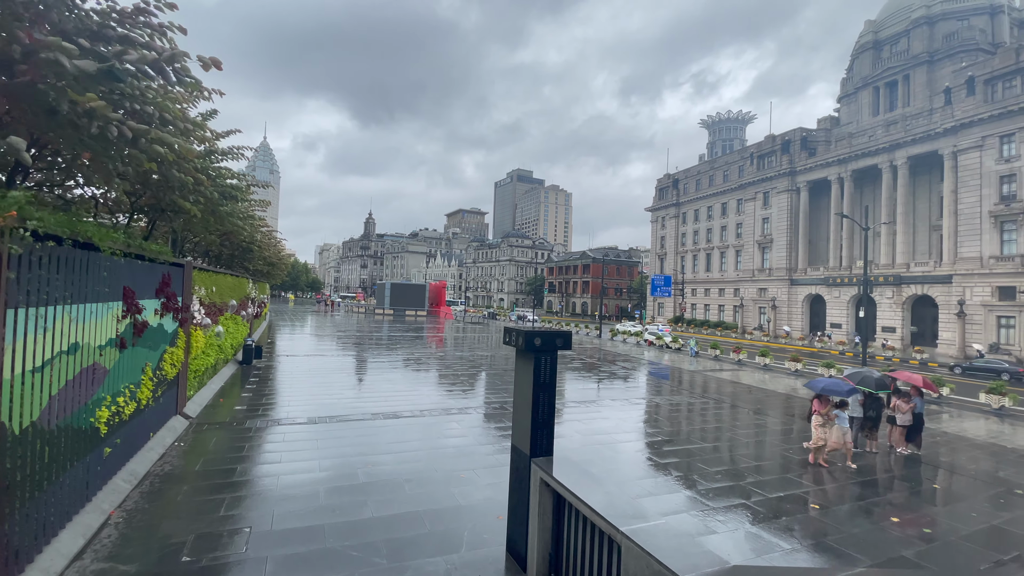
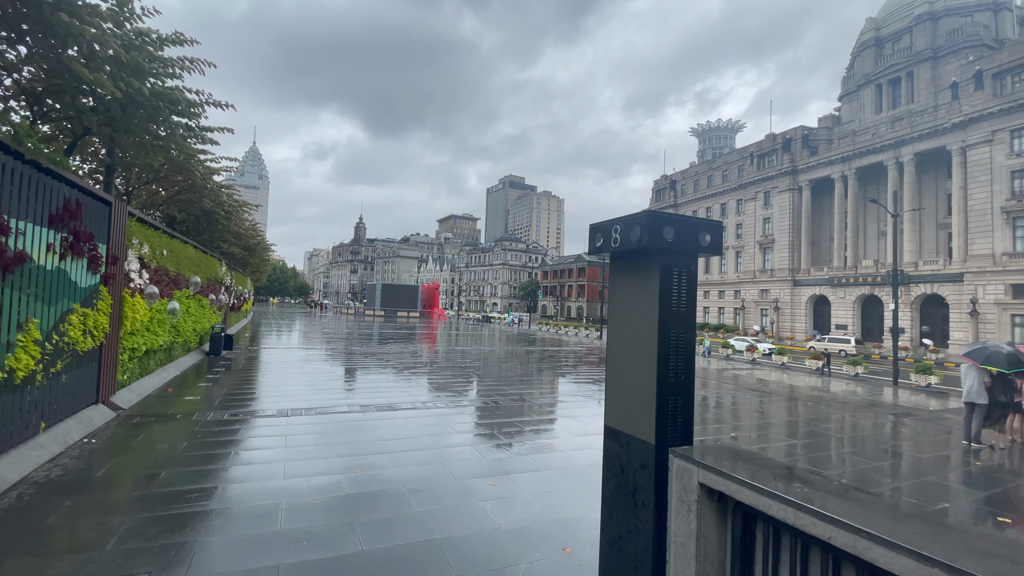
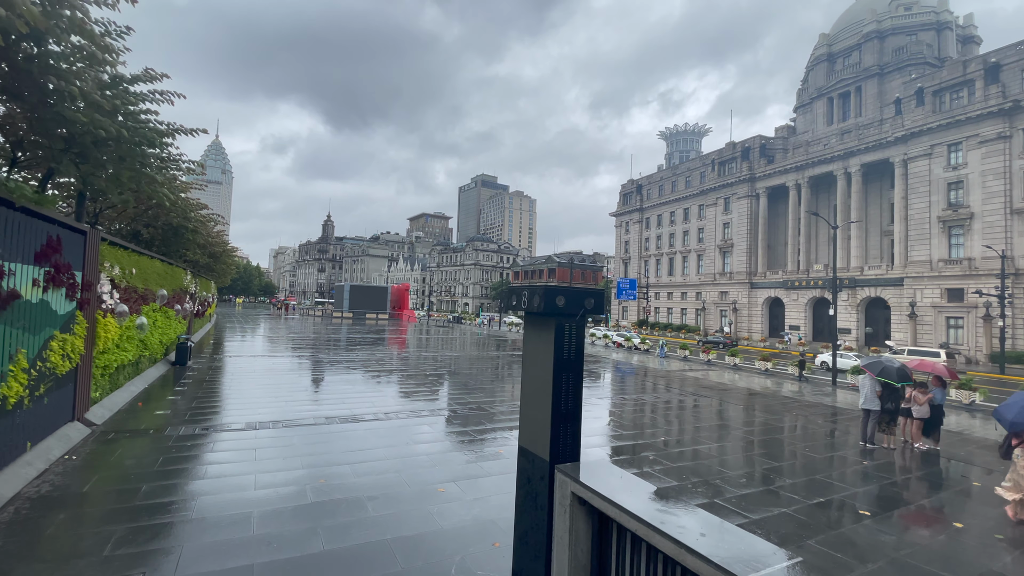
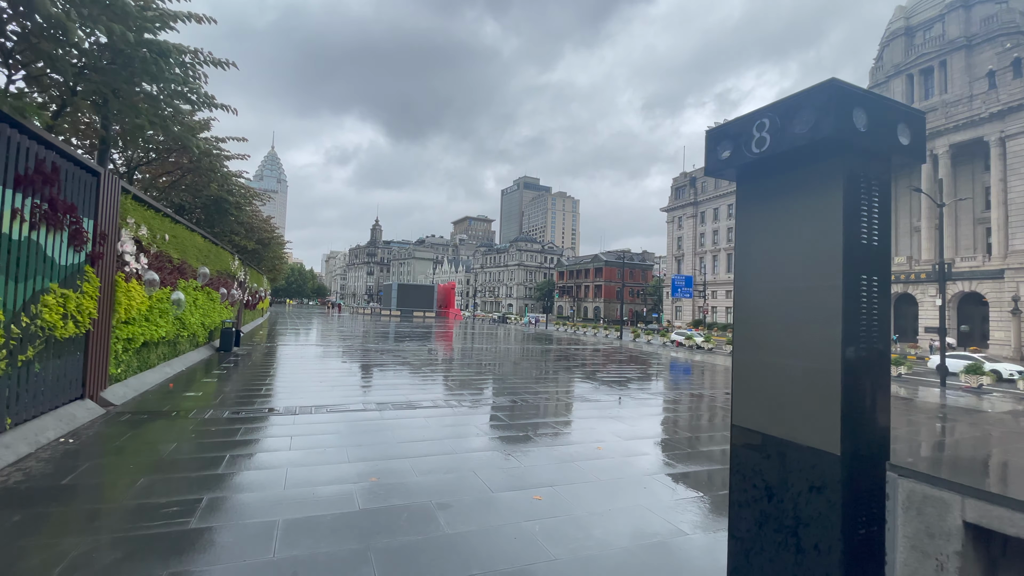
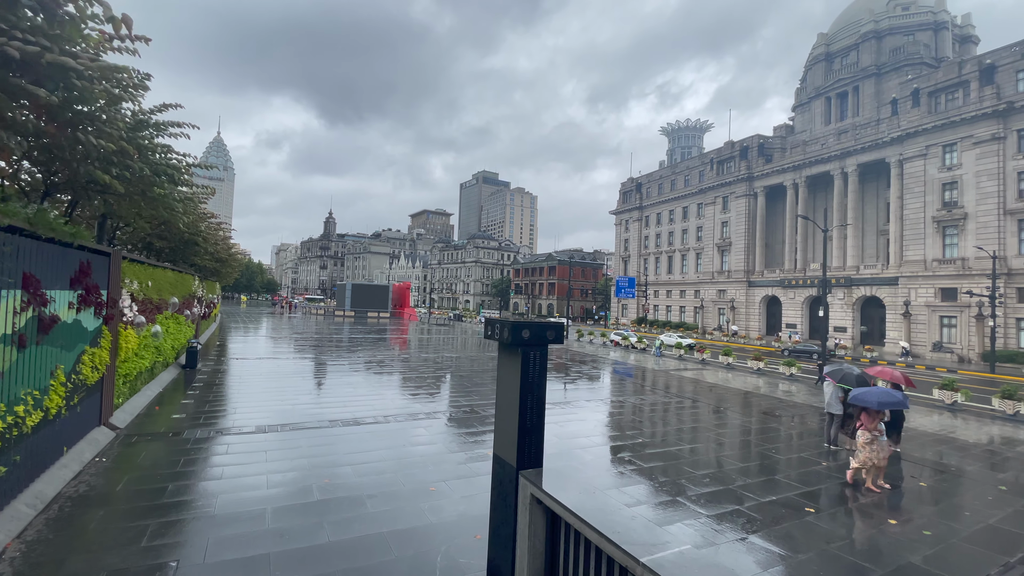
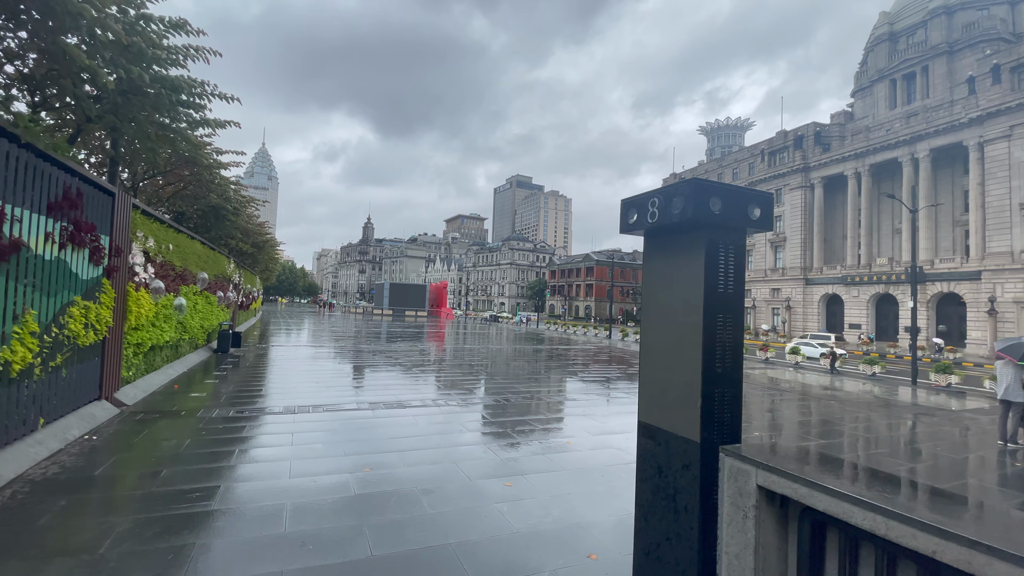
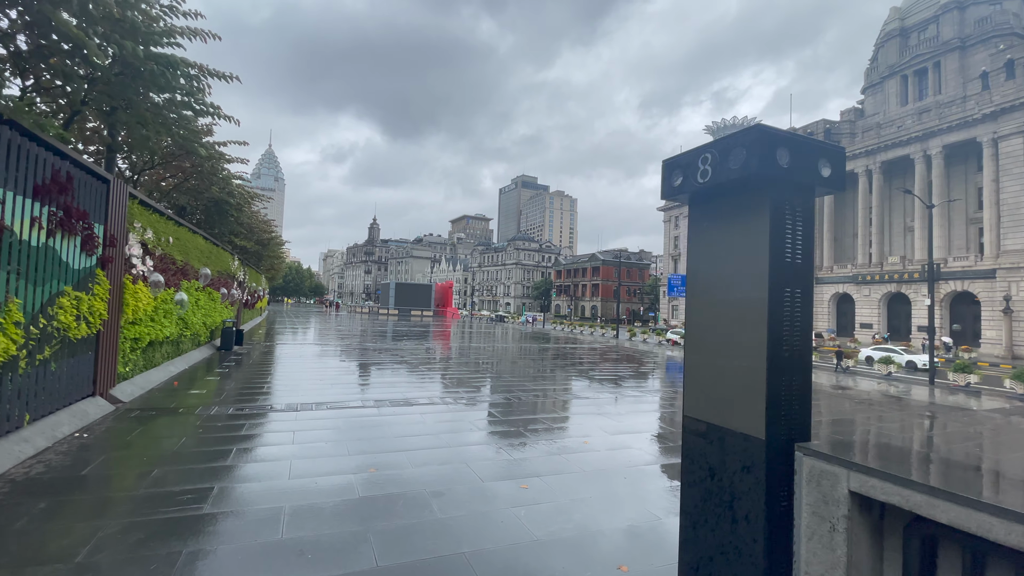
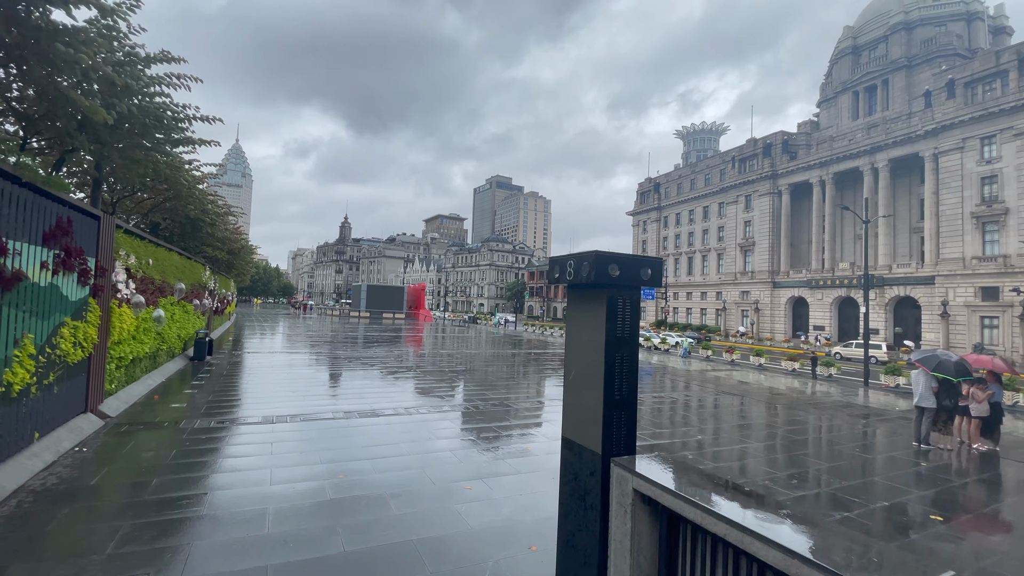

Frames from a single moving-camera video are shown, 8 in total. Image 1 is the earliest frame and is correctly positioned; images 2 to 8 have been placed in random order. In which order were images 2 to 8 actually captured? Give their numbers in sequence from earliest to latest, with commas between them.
5, 3, 8, 2, 6, 7, 4
